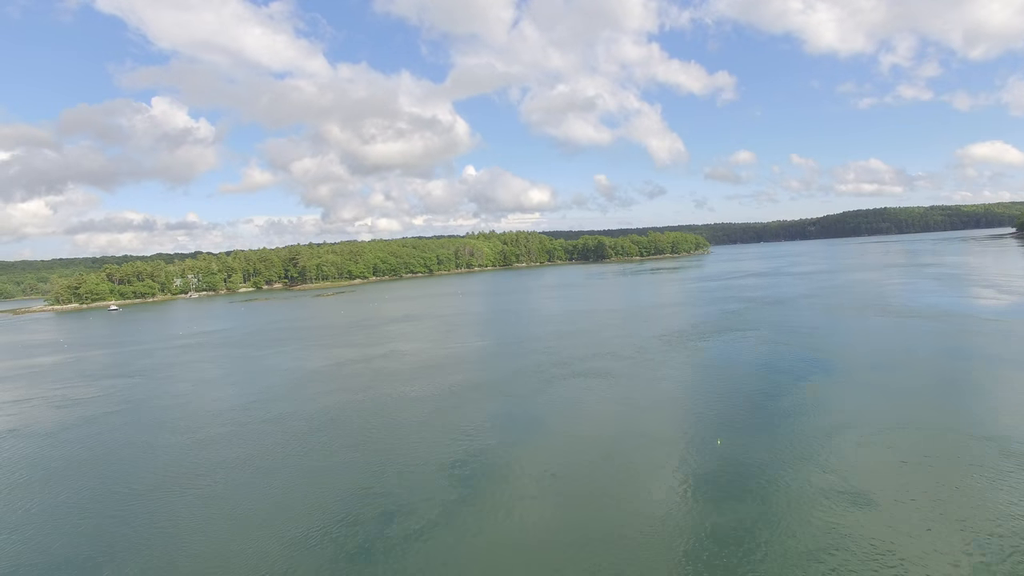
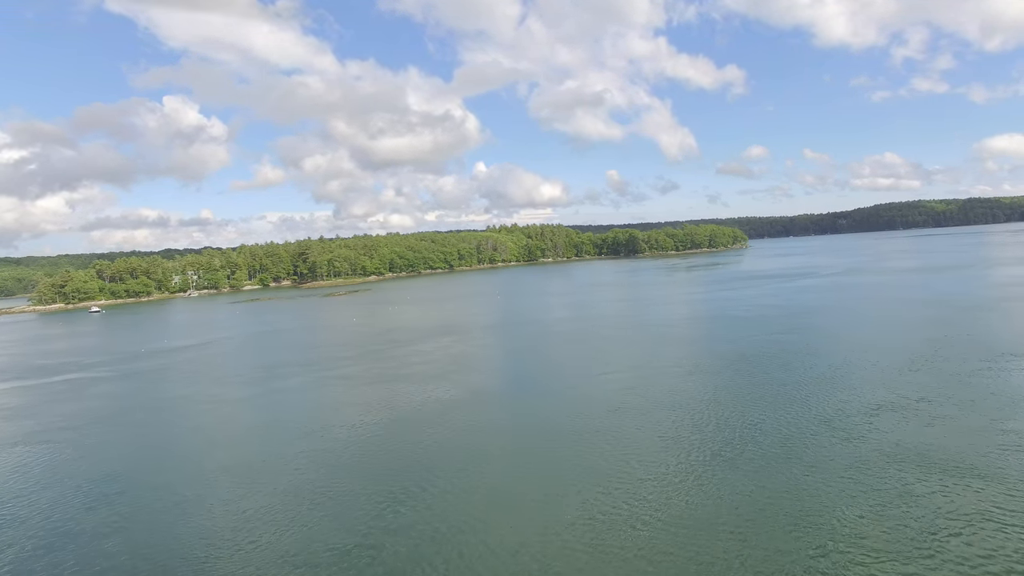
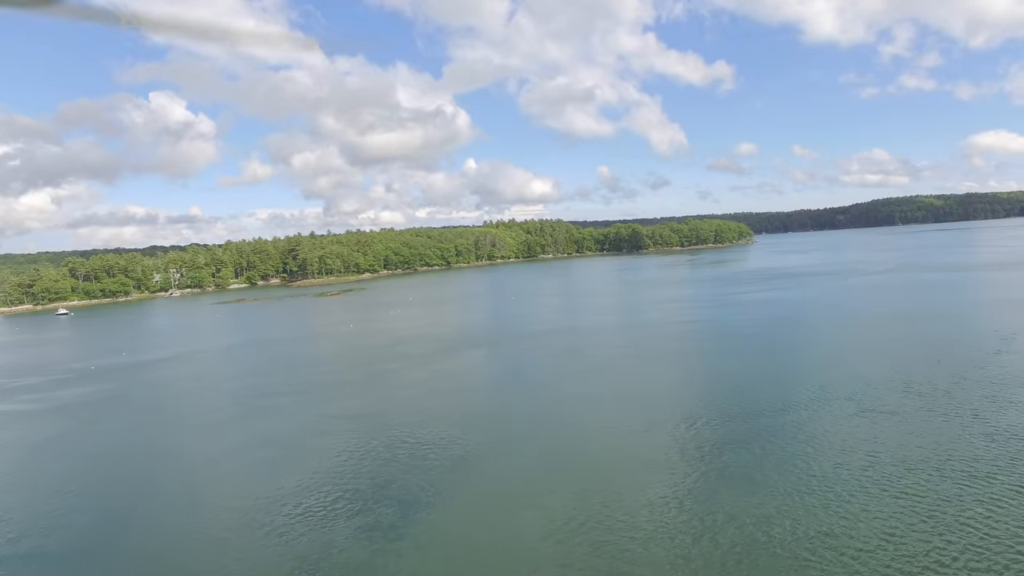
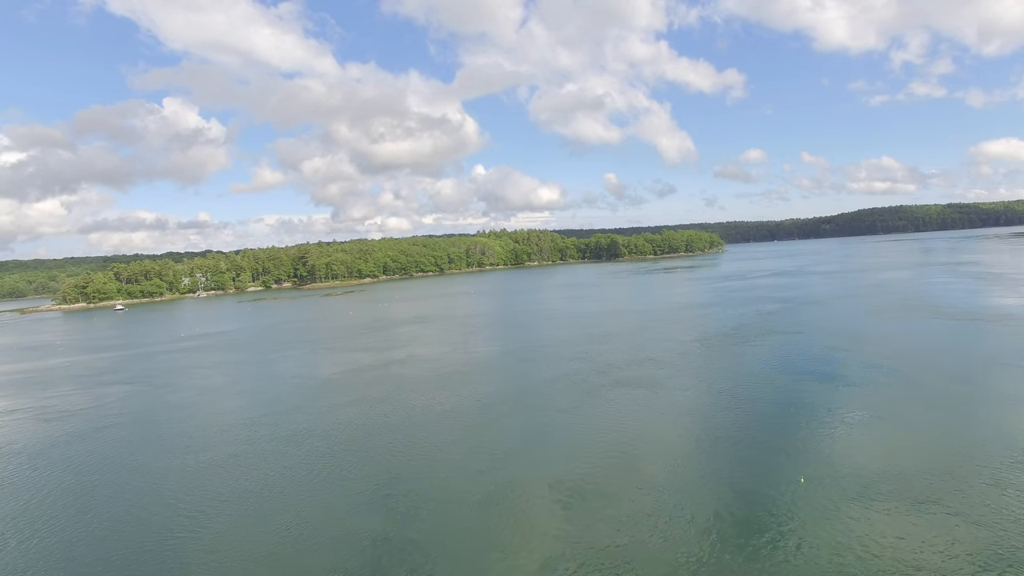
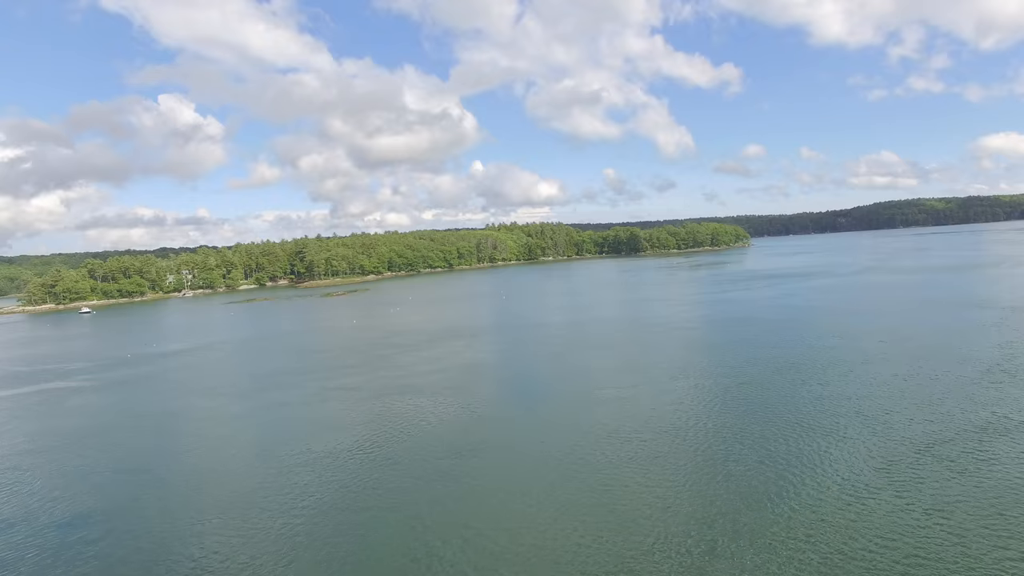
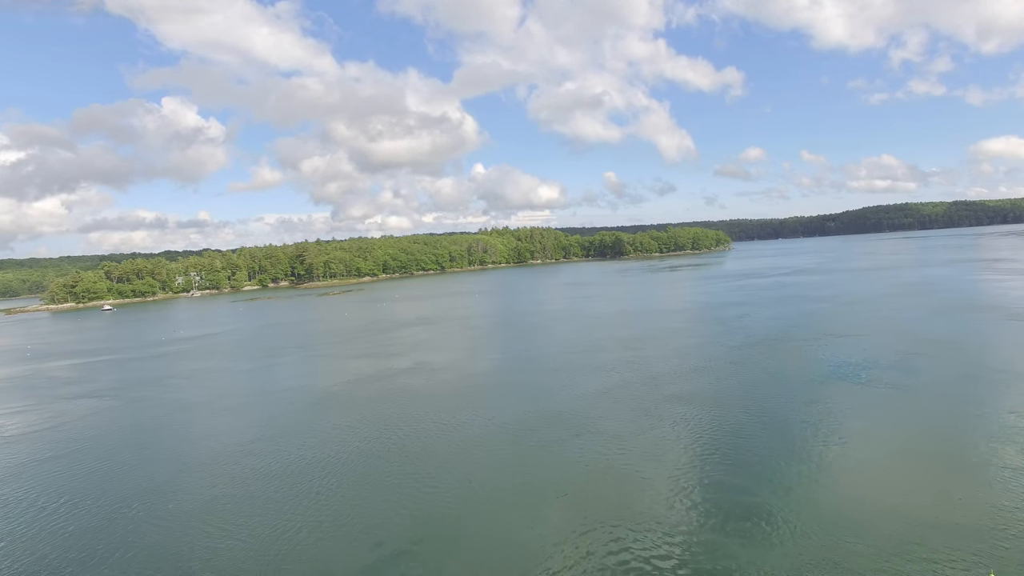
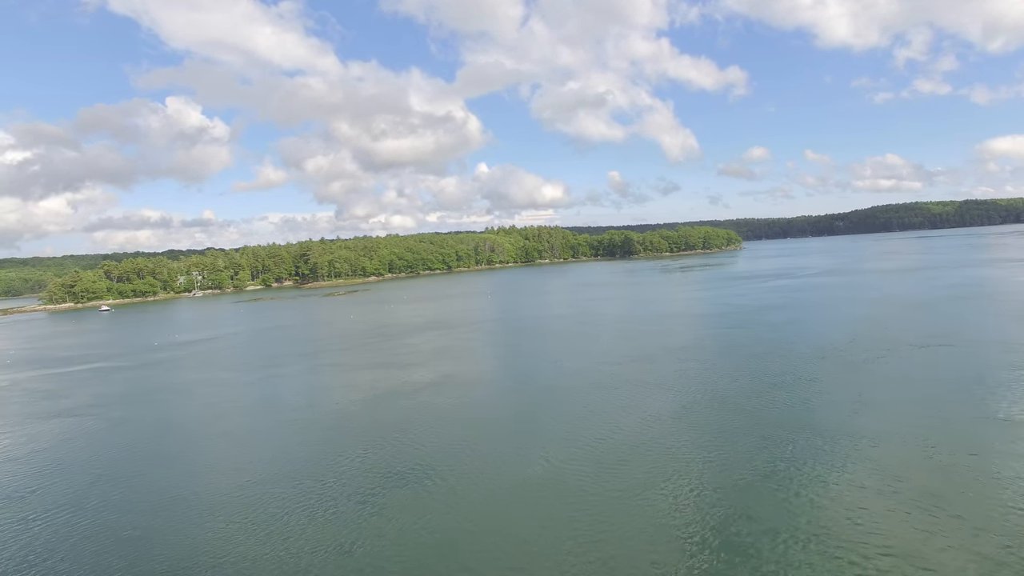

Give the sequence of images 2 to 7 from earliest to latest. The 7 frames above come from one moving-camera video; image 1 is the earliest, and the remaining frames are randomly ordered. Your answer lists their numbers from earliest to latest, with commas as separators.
4, 6, 7, 2, 5, 3
